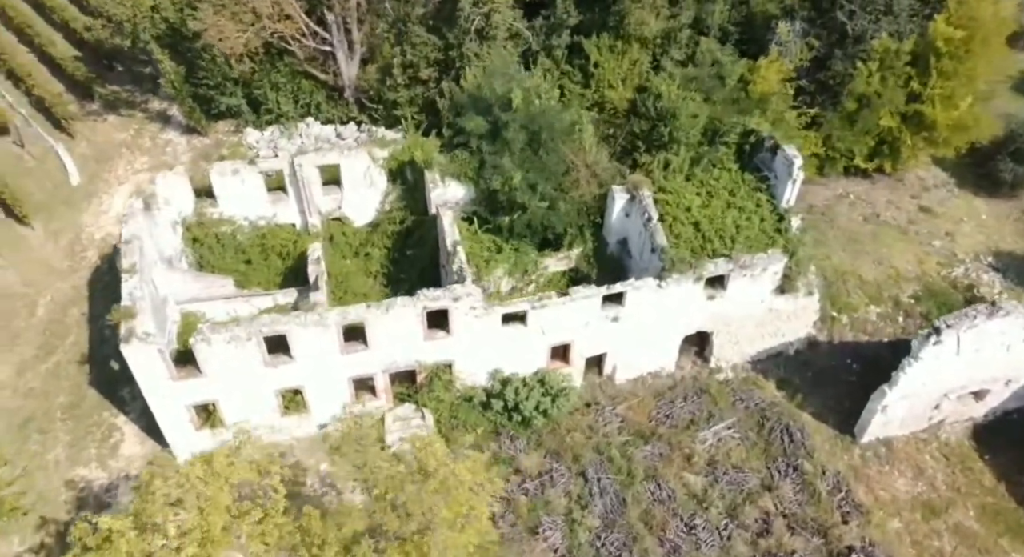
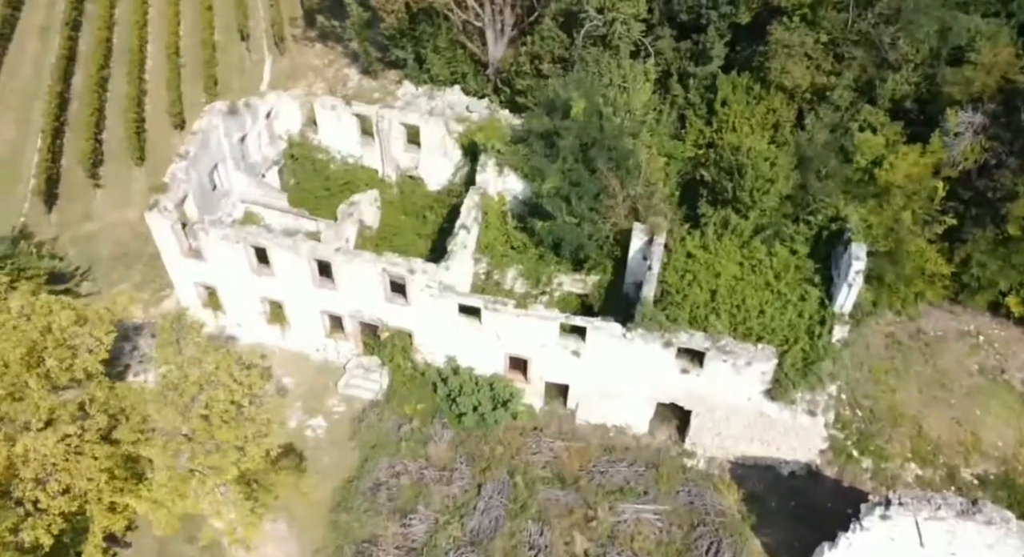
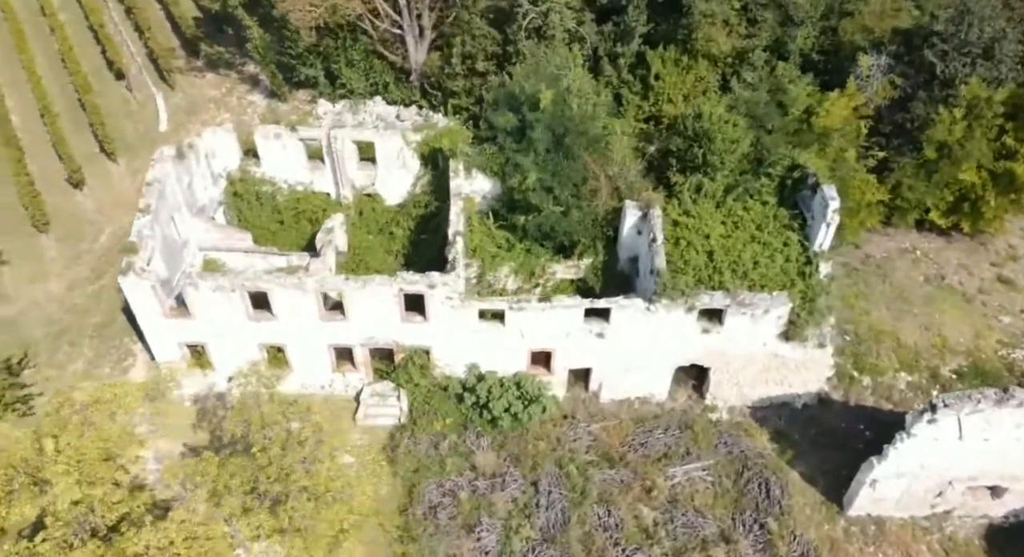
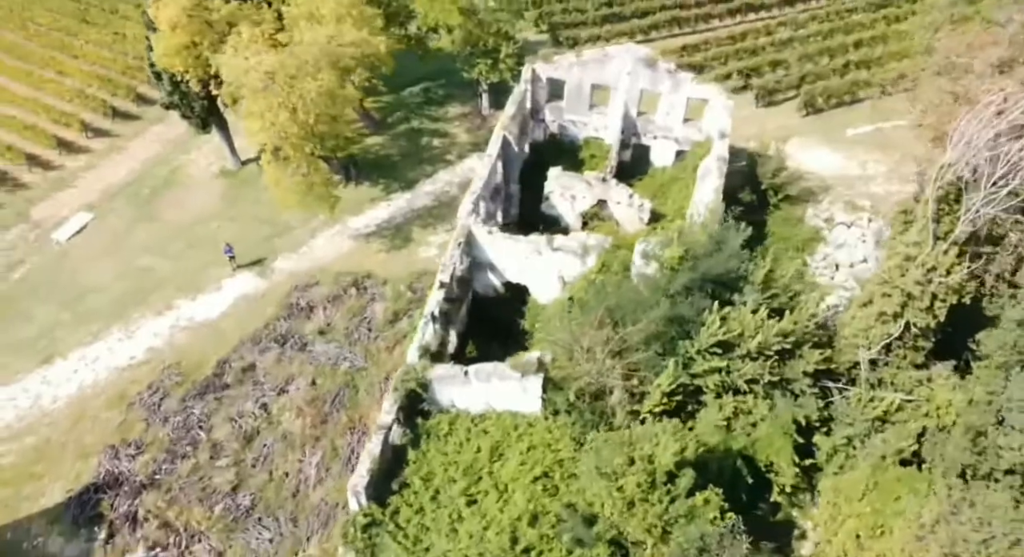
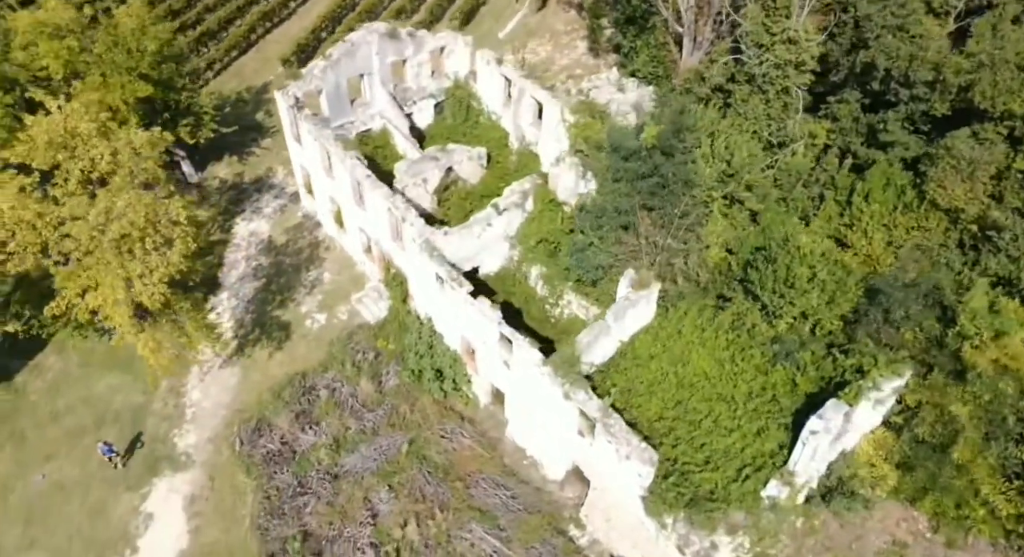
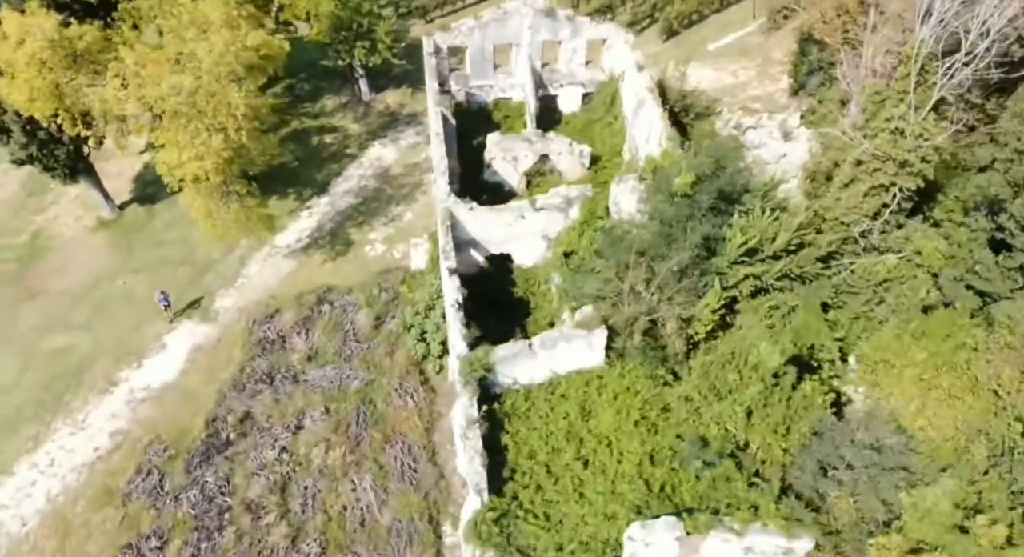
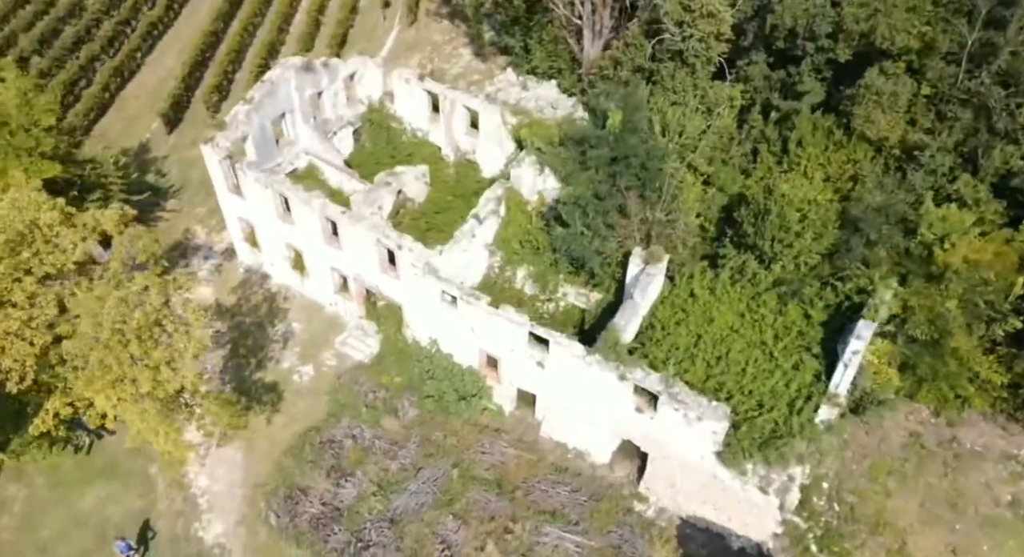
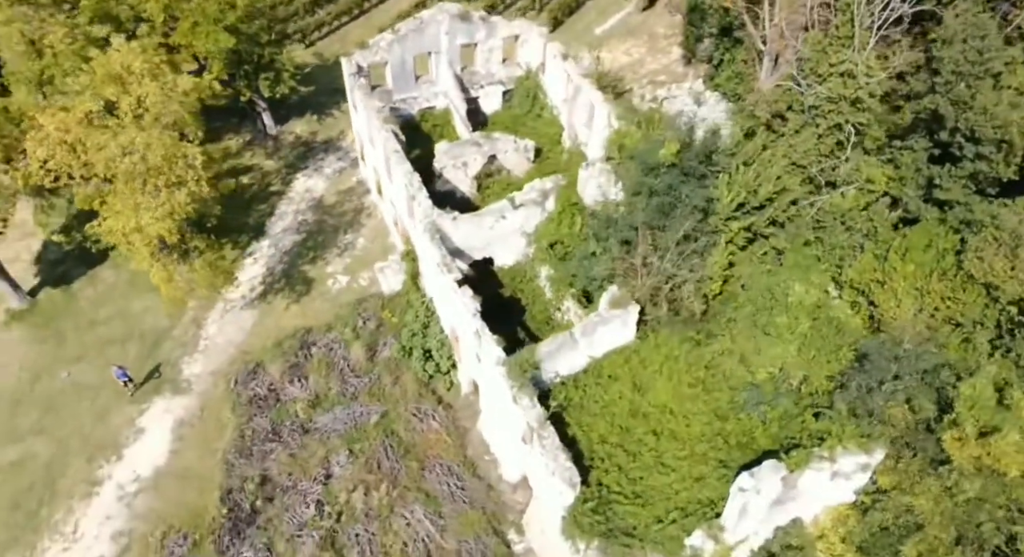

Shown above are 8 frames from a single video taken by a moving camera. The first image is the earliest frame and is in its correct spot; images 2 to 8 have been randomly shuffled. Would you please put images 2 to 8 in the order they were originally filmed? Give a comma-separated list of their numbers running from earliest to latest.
3, 2, 7, 5, 8, 6, 4
